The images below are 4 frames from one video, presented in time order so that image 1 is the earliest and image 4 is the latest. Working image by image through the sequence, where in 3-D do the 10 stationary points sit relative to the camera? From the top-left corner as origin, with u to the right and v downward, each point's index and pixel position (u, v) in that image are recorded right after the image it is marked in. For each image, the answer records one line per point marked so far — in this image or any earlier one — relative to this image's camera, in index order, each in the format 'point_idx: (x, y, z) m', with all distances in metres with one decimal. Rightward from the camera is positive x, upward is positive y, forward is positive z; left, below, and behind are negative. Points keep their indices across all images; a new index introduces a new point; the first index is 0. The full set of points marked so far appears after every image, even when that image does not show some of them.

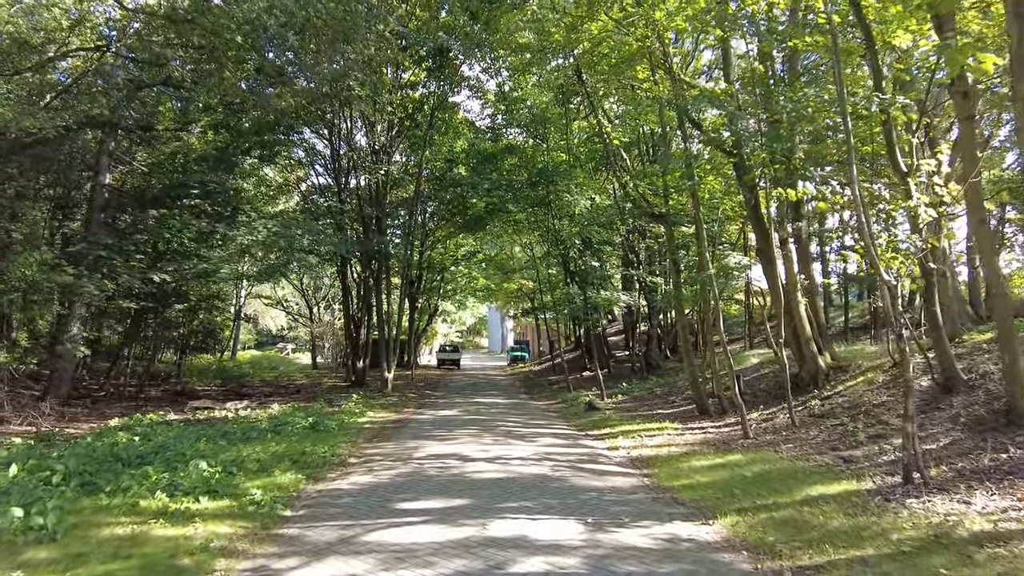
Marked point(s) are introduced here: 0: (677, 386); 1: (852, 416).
0: (+4.4, -2.6, +16.5) m
1: (+5.0, -1.9, +9.2) m
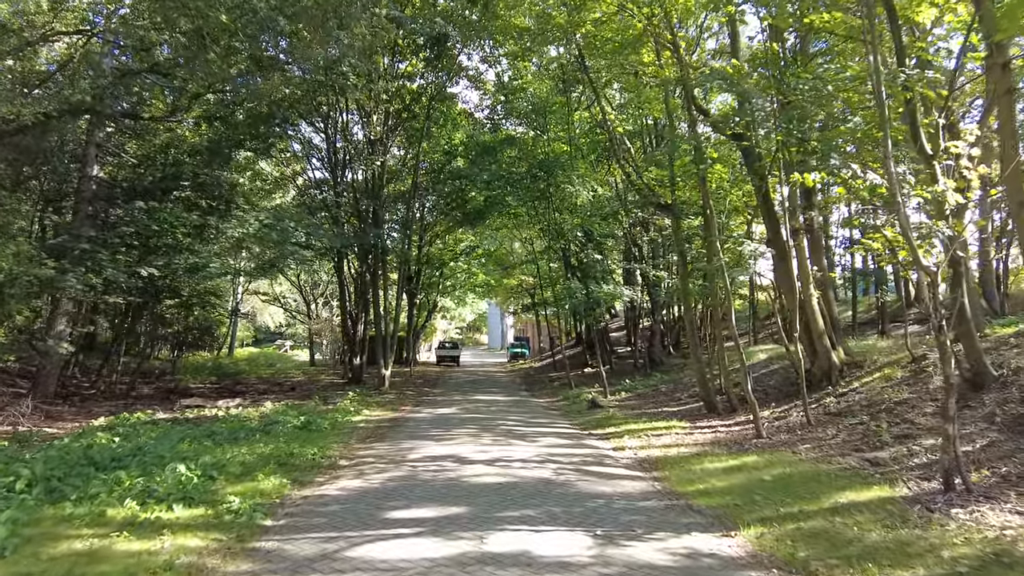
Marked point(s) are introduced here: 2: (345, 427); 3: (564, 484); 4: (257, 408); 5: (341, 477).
0: (+4.4, -2.4, +16.0) m
1: (+5.0, -1.8, +8.7) m
2: (-3.2, -2.7, +11.9) m
3: (+0.5, -2.0, +6.5) m
4: (-6.4, -3.0, +15.8) m
5: (-2.0, -2.2, +7.4) m
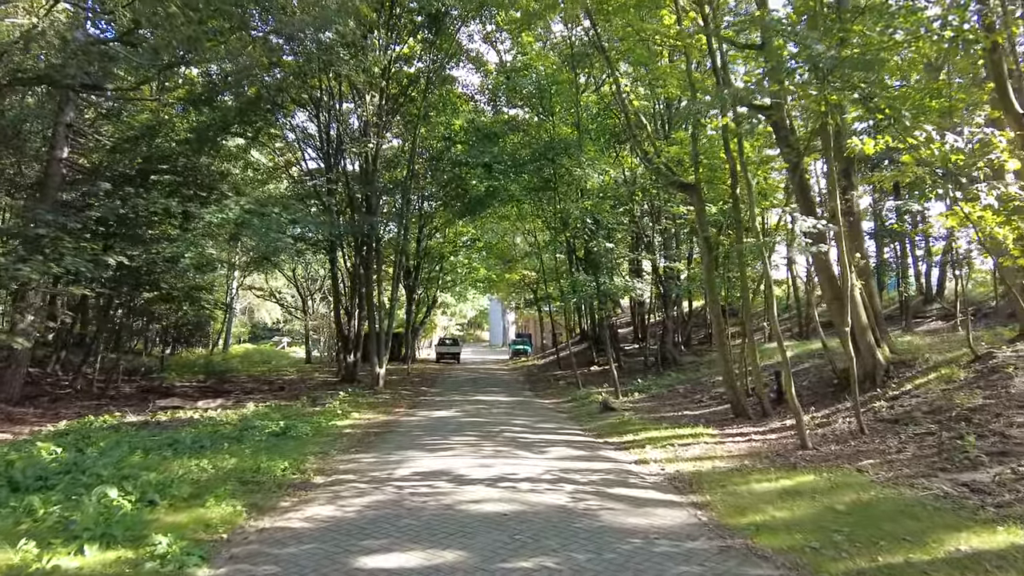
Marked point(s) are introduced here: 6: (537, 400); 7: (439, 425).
0: (+4.5, -2.2, +14.7) m
1: (+5.1, -1.6, +7.4) m
2: (-3.1, -2.5, +10.6) m
3: (+0.6, -1.9, +5.2) m
4: (-6.4, -2.8, +14.5) m
5: (-1.9, -2.1, +6.1) m
6: (+0.7, -2.9, +16.3) m
7: (-1.3, -2.5, +11.4) m
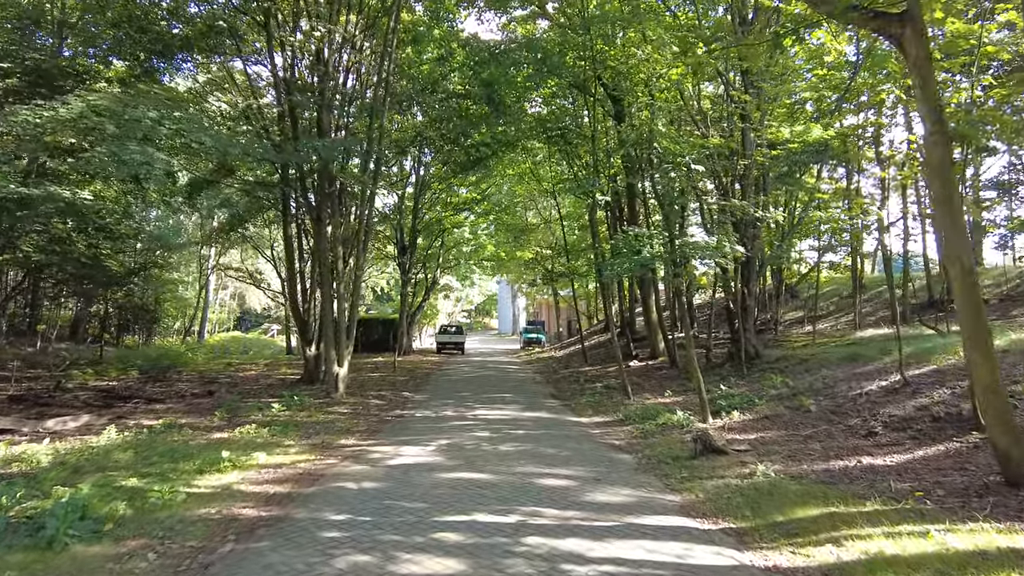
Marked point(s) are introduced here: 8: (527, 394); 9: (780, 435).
0: (+4.8, -1.5, +8.9) m
1: (+5.3, -1.0, +1.5) m
2: (-2.9, -1.9, +4.9) m
3: (+0.8, -1.4, -0.5) m
4: (-6.1, -2.1, +8.9) m
5: (-1.8, -1.5, +0.3) m
6: (+1.0, -2.2, +10.6) m
7: (-1.1, -1.9, +5.7) m
8: (+0.3, -2.4, +14.7) m
9: (+3.4, -1.8, +8.1) m
